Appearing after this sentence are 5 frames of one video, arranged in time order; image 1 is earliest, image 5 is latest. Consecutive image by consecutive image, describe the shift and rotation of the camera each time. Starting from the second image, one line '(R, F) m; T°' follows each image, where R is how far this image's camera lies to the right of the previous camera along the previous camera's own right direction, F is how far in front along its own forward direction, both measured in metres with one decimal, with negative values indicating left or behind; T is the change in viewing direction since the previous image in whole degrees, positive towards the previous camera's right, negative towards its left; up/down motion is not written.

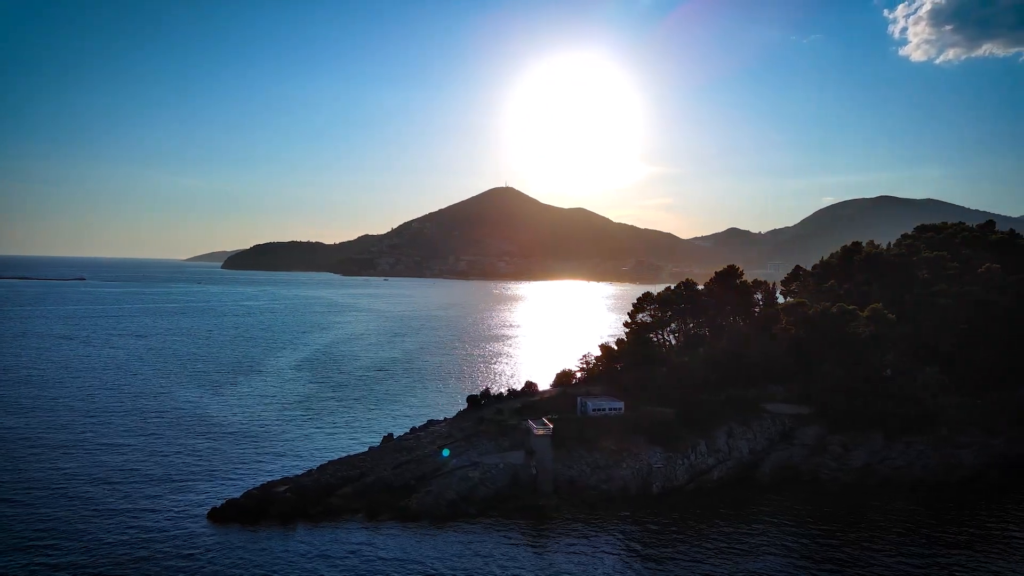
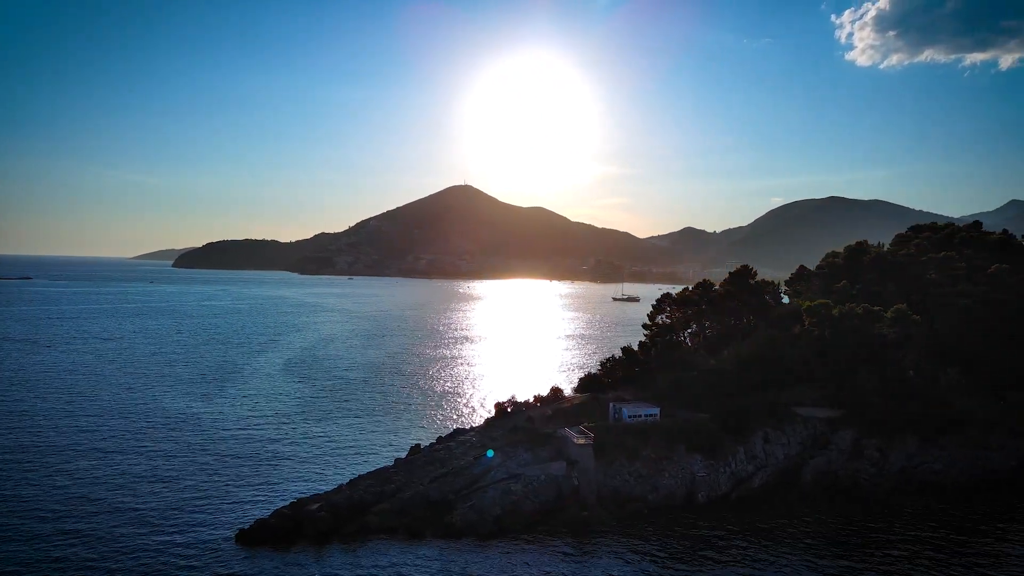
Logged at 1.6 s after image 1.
(-3.2, +1.6) m; +2°
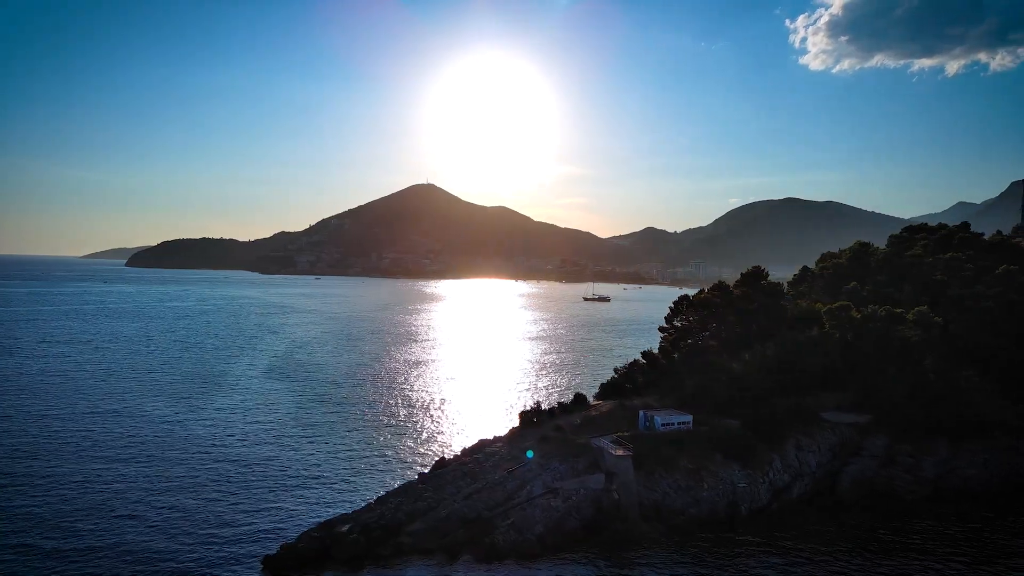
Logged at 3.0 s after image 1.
(-2.8, +1.6) m; +2°
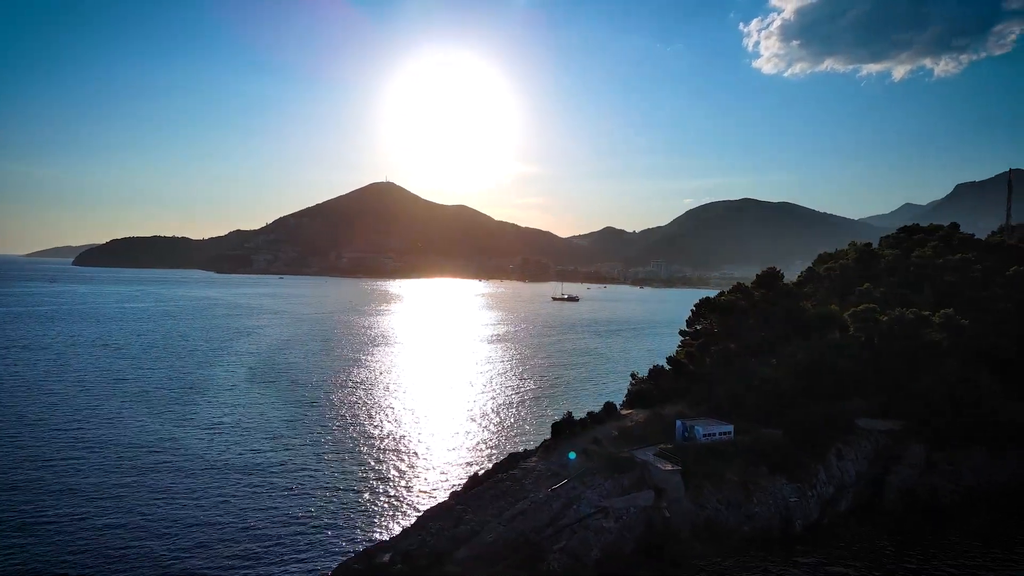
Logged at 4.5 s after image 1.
(-3.0, +1.9) m; +2°
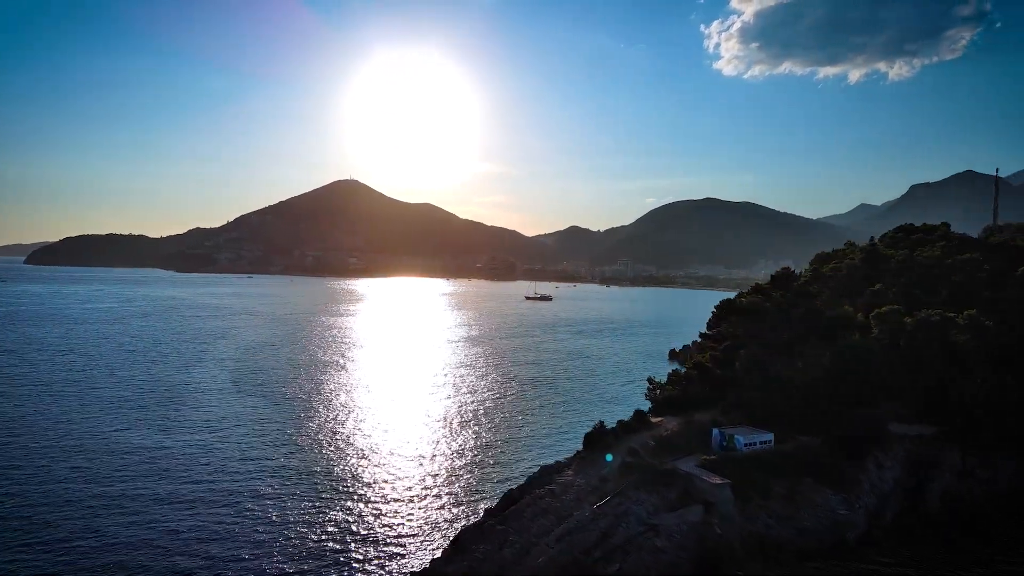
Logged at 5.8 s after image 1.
(-2.6, +1.7) m; +2°
